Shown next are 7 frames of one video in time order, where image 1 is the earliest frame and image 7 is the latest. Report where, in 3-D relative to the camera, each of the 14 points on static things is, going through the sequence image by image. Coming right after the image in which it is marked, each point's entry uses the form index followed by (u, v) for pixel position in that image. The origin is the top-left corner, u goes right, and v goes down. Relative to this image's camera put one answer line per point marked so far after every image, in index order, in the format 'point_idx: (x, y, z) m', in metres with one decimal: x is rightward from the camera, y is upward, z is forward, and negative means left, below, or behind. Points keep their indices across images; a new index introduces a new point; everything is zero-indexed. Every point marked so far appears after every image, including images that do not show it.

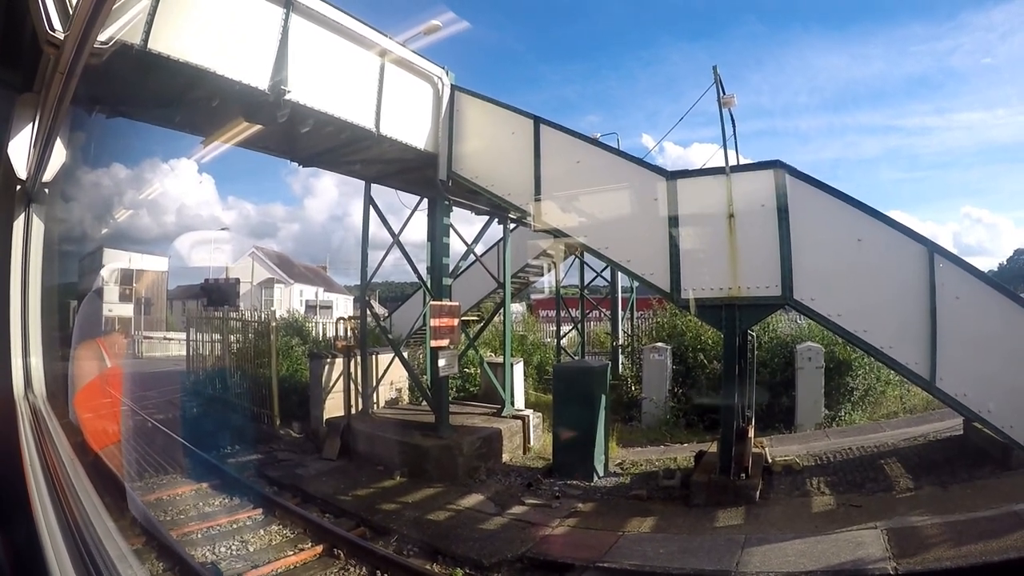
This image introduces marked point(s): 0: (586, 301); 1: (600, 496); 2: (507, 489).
0: (+1.6, -0.3, +14.5) m
1: (+0.9, -2.0, +6.1) m
2: (0.0, -1.9, +6.1) m
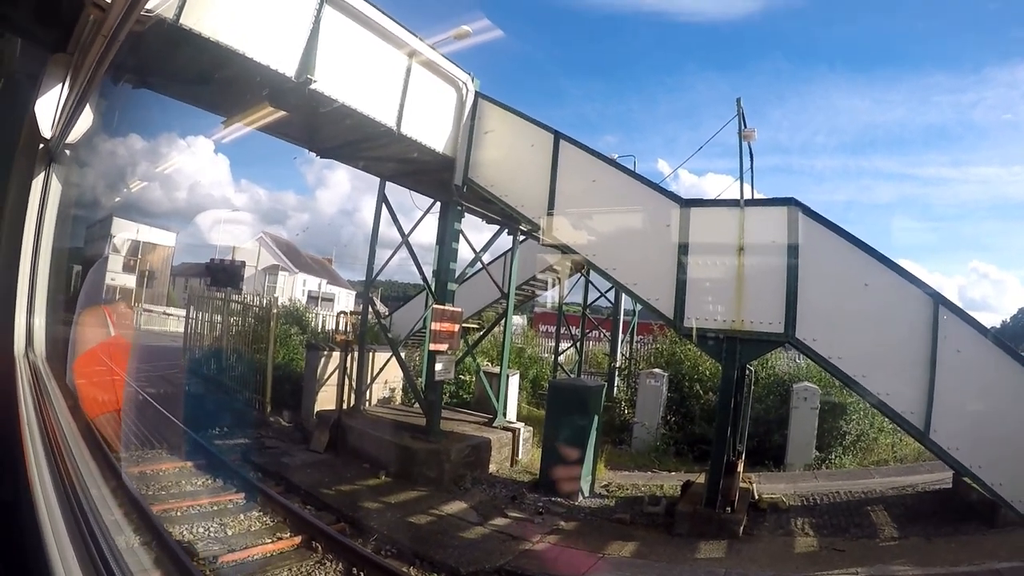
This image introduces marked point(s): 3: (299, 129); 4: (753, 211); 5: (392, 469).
0: (+1.7, -0.7, +14.5) m
1: (+0.7, -2.2, +6.1) m
2: (-0.2, -2.0, +6.1) m
3: (-2.1, +1.6, +6.4) m
4: (+2.4, +0.7, +6.3) m
5: (-1.2, -1.9, +6.5) m
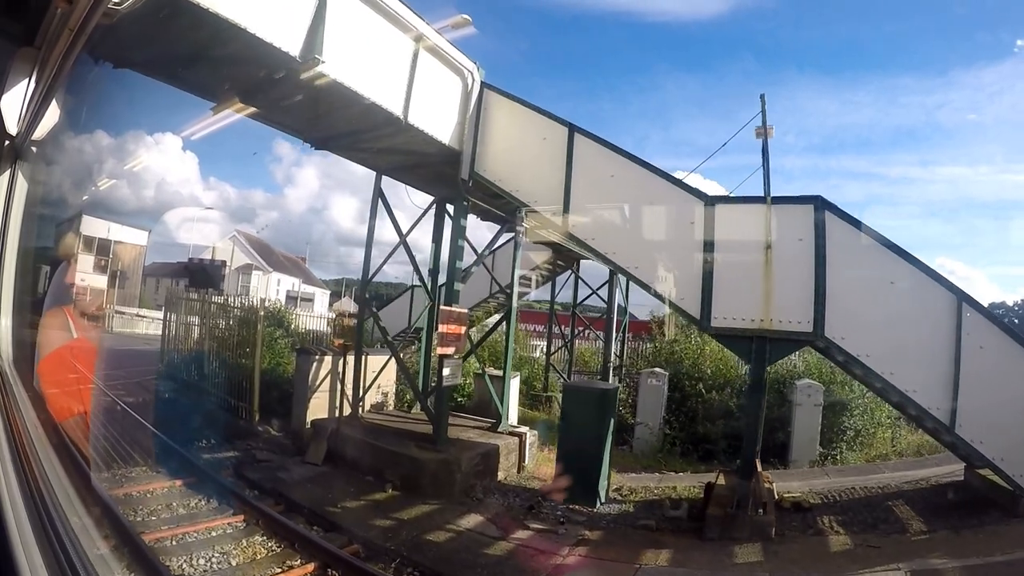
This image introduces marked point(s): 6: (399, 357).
0: (+1.5, -0.7, +14.2) m
1: (+0.9, -2.2, +5.8) m
2: (0.0, -2.0, +5.8) m
3: (-2.0, +1.6, +6.0) m
4: (+2.5, +0.7, +6.1) m
5: (-1.1, -1.9, +6.1) m
6: (-1.5, -0.9, +8.2) m
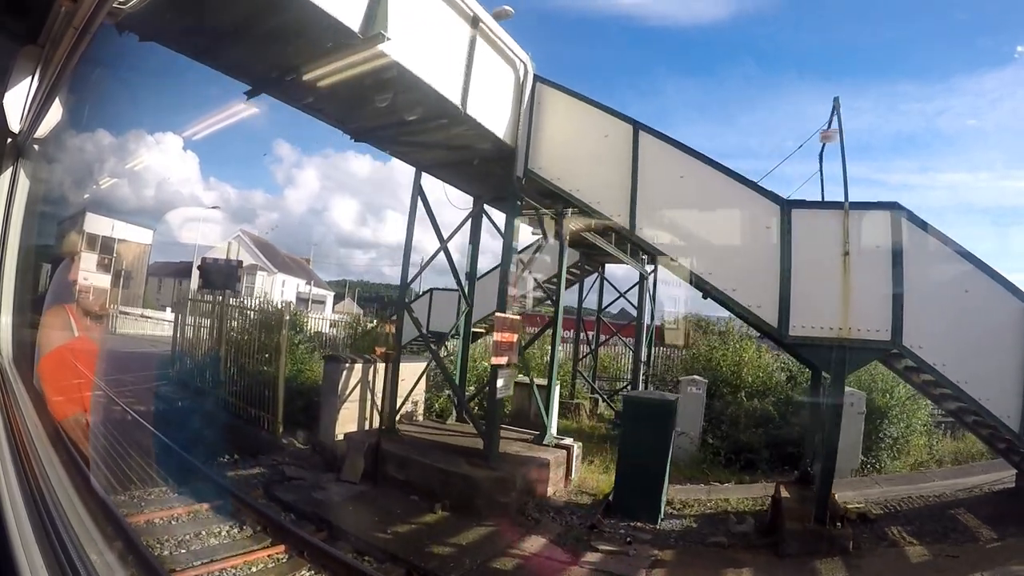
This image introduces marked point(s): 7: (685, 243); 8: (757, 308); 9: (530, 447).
0: (+2.0, -0.8, +13.9) m
1: (+1.4, -2.2, +5.4) m
2: (+0.5, -2.1, +5.4) m
3: (-1.5, +1.6, +5.7) m
4: (+3.1, +0.7, +5.8) m
5: (-0.6, -1.9, +5.8) m
6: (-0.9, -0.9, +7.9) m
7: (+1.7, +0.4, +6.2) m
8: (+2.2, -0.2, +6.0) m
9: (+0.2, -1.7, +7.0) m
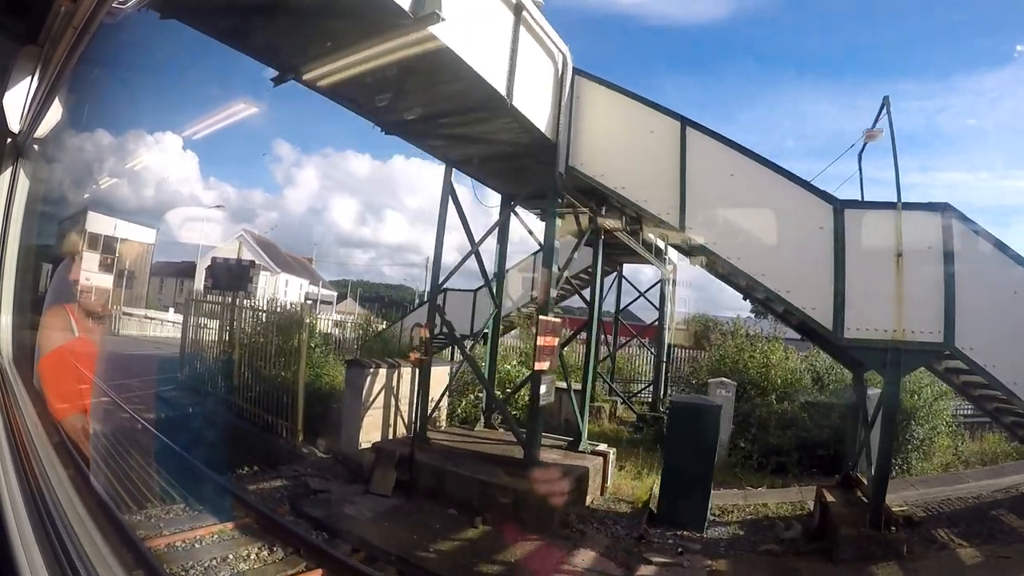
0: (+2.4, -0.8, +13.7) m
1: (+1.8, -2.2, +5.2) m
2: (+0.9, -2.1, +5.2) m
3: (-1.1, +1.6, +5.4) m
4: (+3.4, +0.7, +5.5) m
5: (-0.2, -1.9, +5.6) m
6: (-0.6, -0.9, +7.6) m
7: (+2.0, +0.4, +5.9) m
8: (+2.6, -0.2, +5.8) m
9: (+0.6, -1.8, +6.8) m
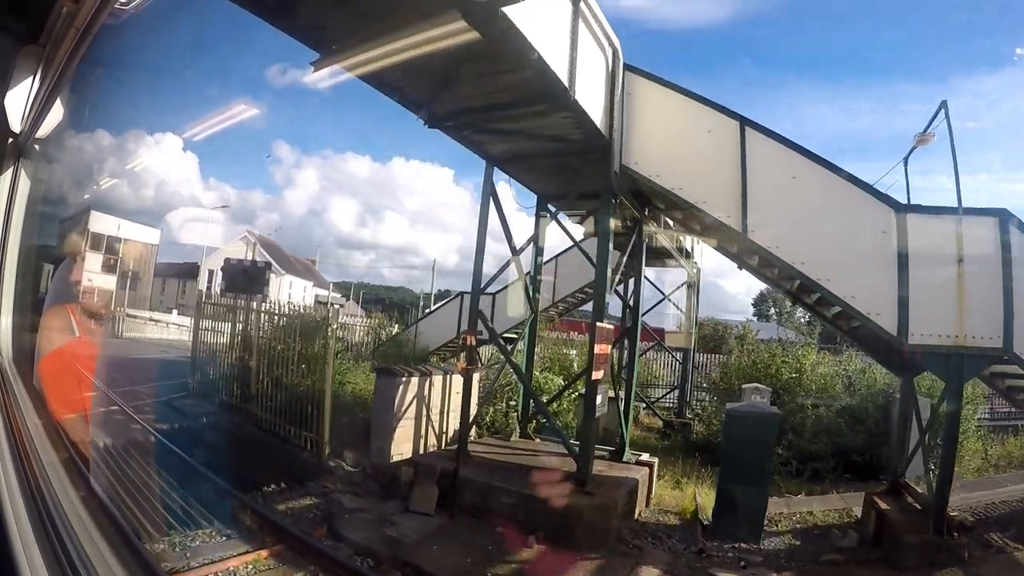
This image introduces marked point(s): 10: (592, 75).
0: (+2.8, -0.8, +13.4) m
1: (+2.2, -2.2, +5.0) m
2: (+1.3, -2.1, +5.0) m
3: (-0.7, +1.5, +5.2) m
4: (+3.9, +0.6, +5.3) m
5: (+0.2, -2.0, +5.3) m
6: (-0.2, -1.0, +7.4) m
7: (+2.5, +0.4, +5.7) m
8: (+3.0, -0.2, +5.6) m
9: (+1.0, -1.8, +6.5) m
10: (+0.6, +1.9, +5.9) m
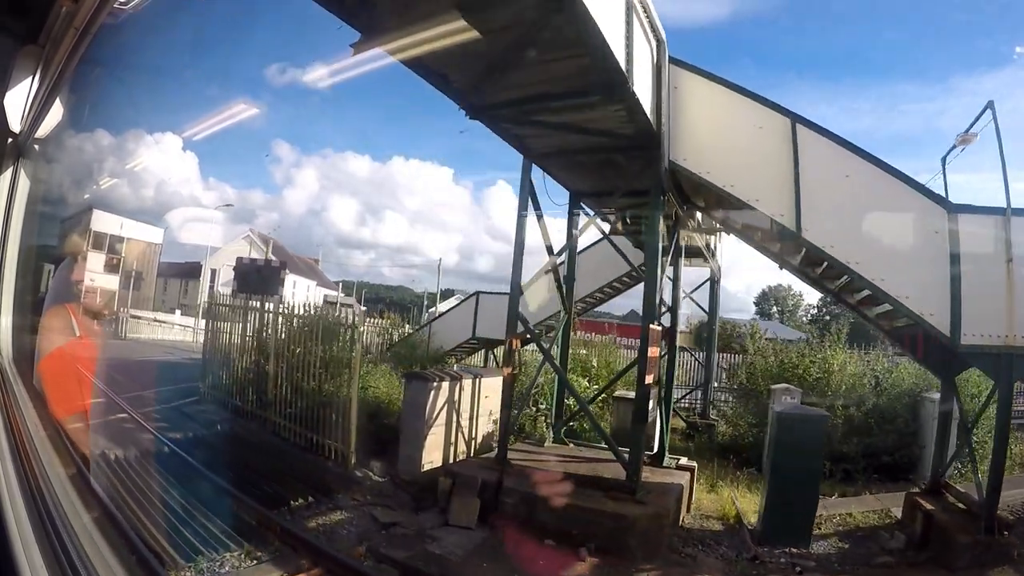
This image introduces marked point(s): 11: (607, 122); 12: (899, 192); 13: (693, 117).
0: (+3.1, -0.8, +13.2) m
1: (+2.5, -2.2, +4.8) m
2: (+1.6, -2.1, +4.8) m
3: (-0.3, +1.5, +5.0) m
4: (+4.2, +0.7, +5.1) m
5: (+0.6, -2.0, +5.1) m
6: (+0.2, -1.0, +7.2) m
7: (+2.8, +0.4, +5.5) m
8: (+3.4, -0.2, +5.4) m
9: (+1.3, -1.8, +6.3) m
10: (+1.0, +1.9, +5.7) m
11: (+0.7, +1.2, +4.8) m
12: (+3.2, +0.9, +5.4) m
13: (+1.5, +1.6, +6.0) m
